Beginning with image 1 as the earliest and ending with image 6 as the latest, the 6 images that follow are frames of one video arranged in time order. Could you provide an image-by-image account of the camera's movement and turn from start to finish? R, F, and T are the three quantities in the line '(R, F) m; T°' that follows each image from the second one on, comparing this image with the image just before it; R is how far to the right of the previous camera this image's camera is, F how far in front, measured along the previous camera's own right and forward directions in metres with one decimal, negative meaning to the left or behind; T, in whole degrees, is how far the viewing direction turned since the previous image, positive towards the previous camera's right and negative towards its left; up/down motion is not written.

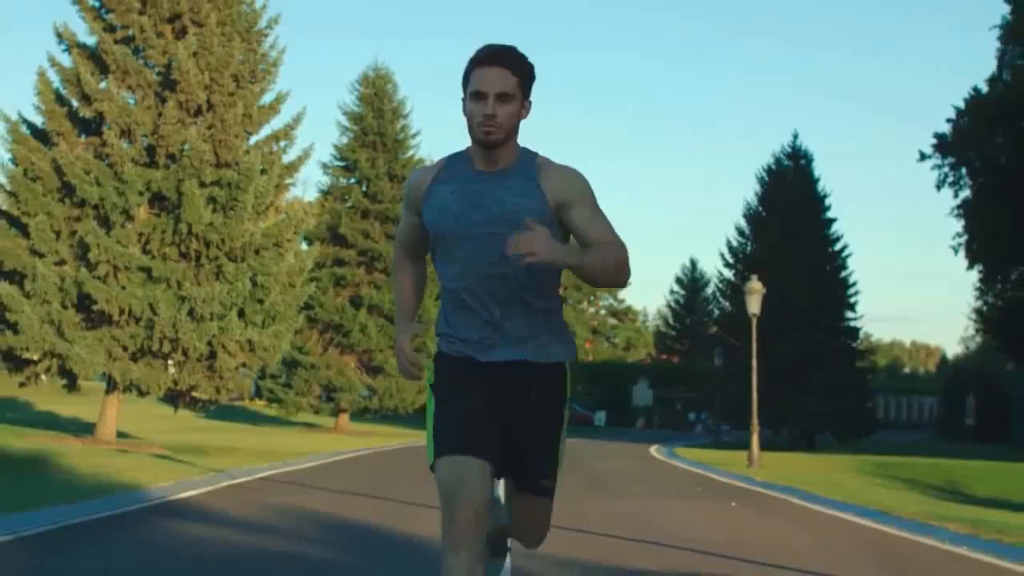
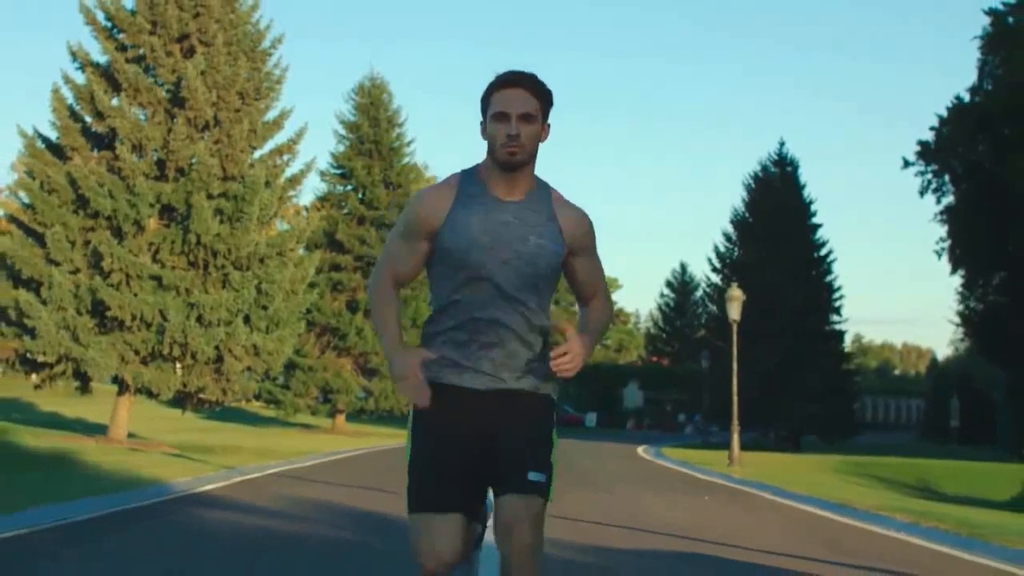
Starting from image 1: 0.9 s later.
(0.0, -1.5) m; 0°
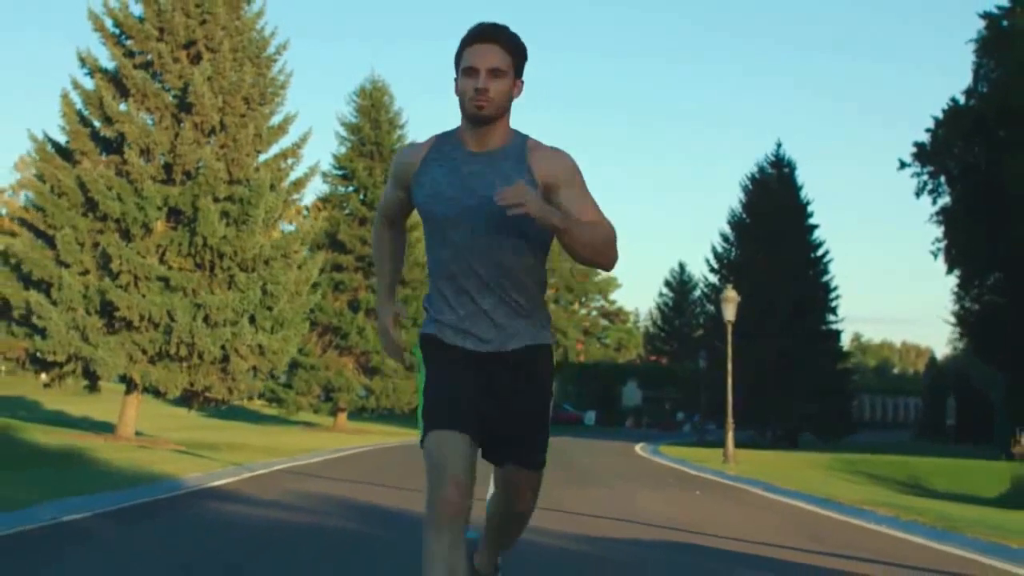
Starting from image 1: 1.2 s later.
(0.0, -0.7) m; 0°
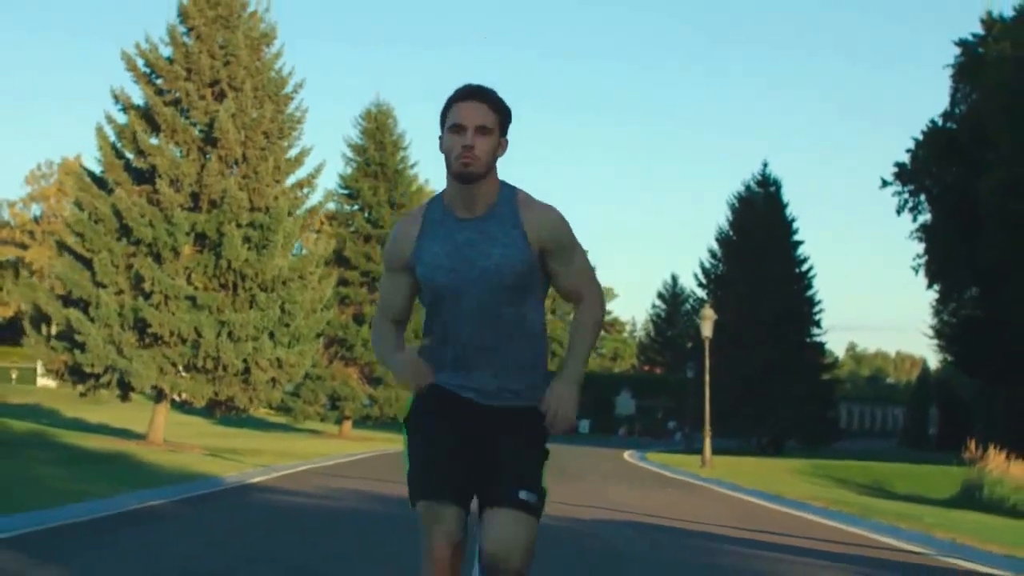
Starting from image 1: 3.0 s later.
(0.0, -3.0) m; 0°
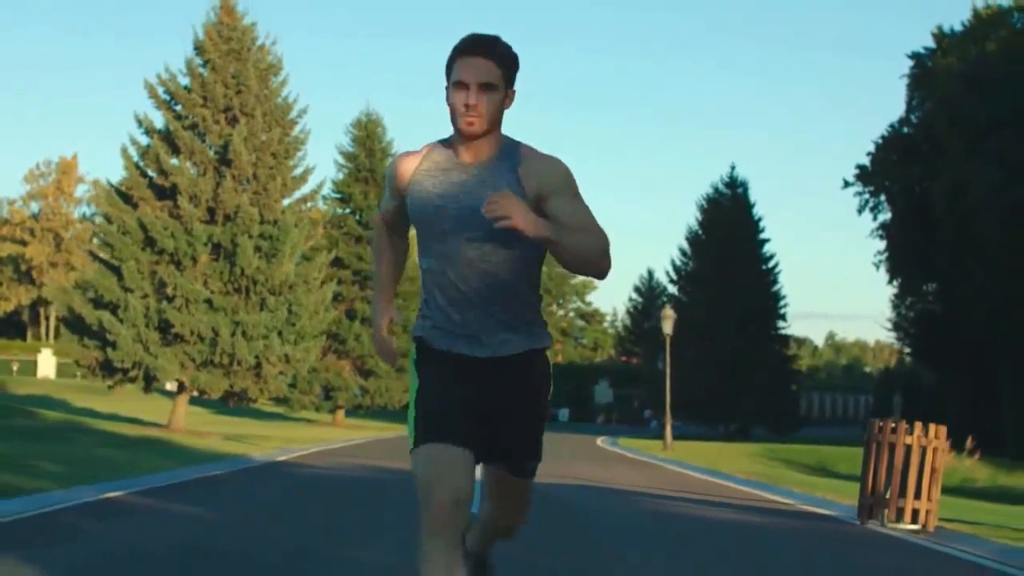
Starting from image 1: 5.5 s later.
(0.0, -4.3) m; +1°
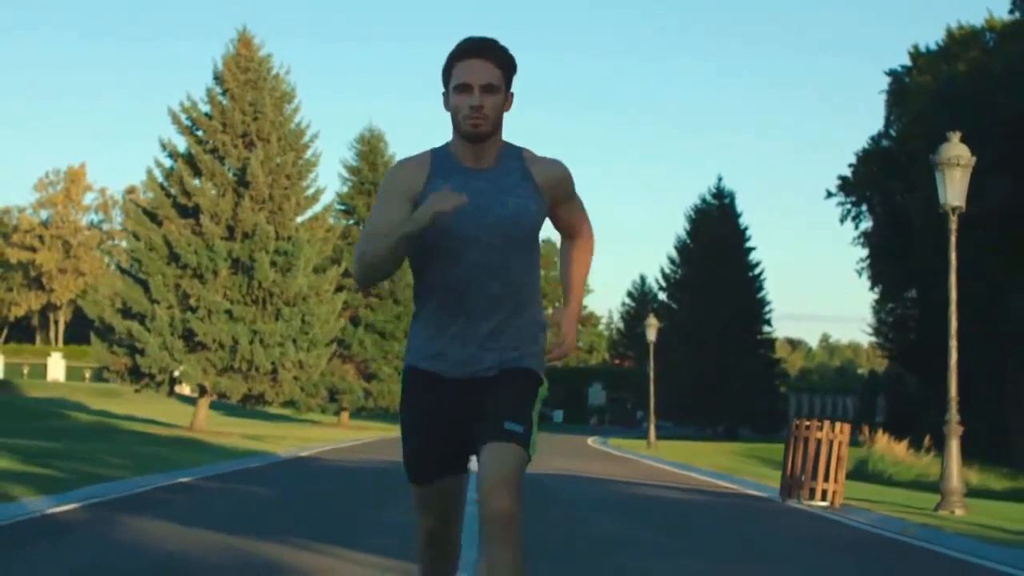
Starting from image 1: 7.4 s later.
(0.0, -3.3) m; 0°
